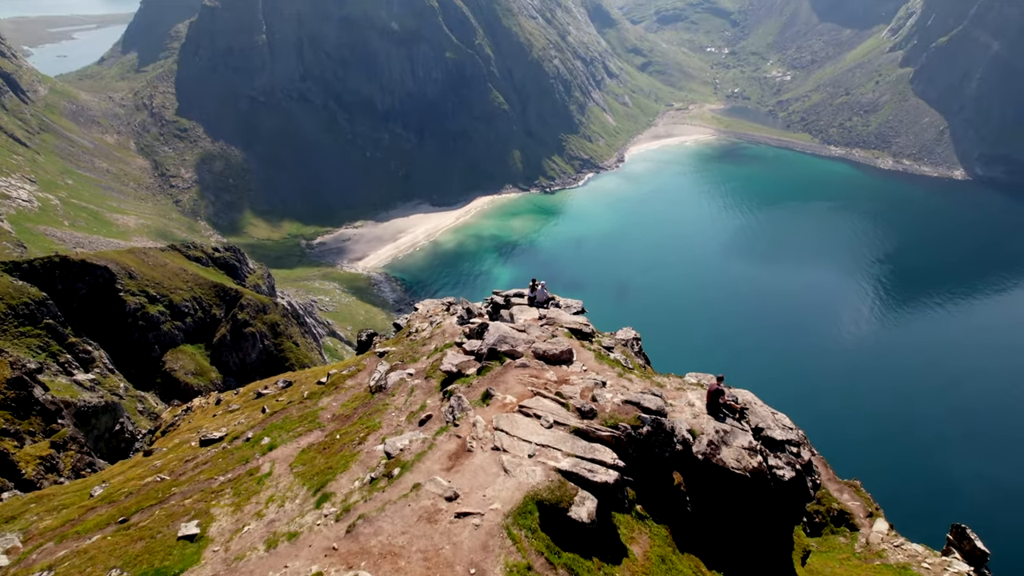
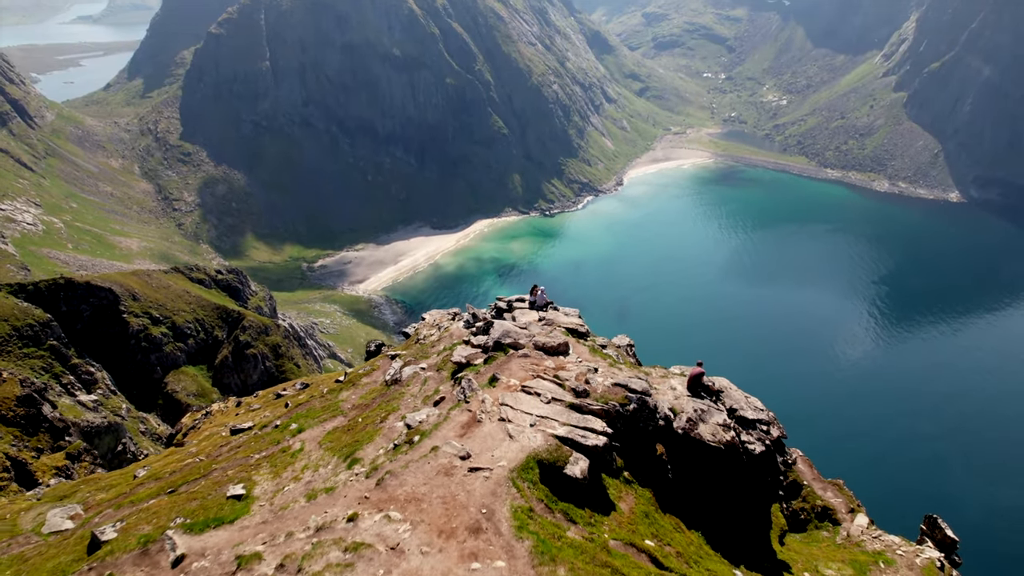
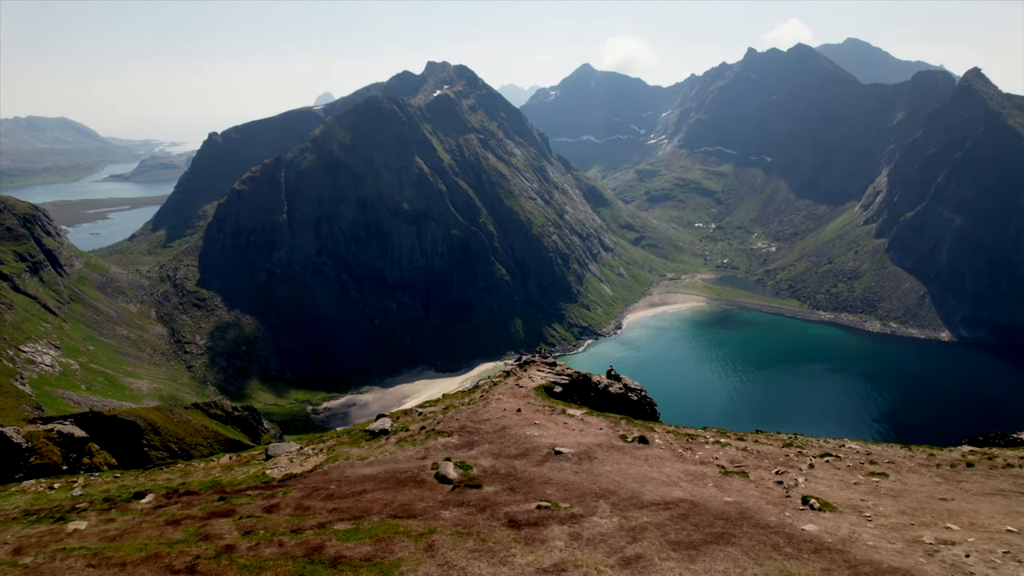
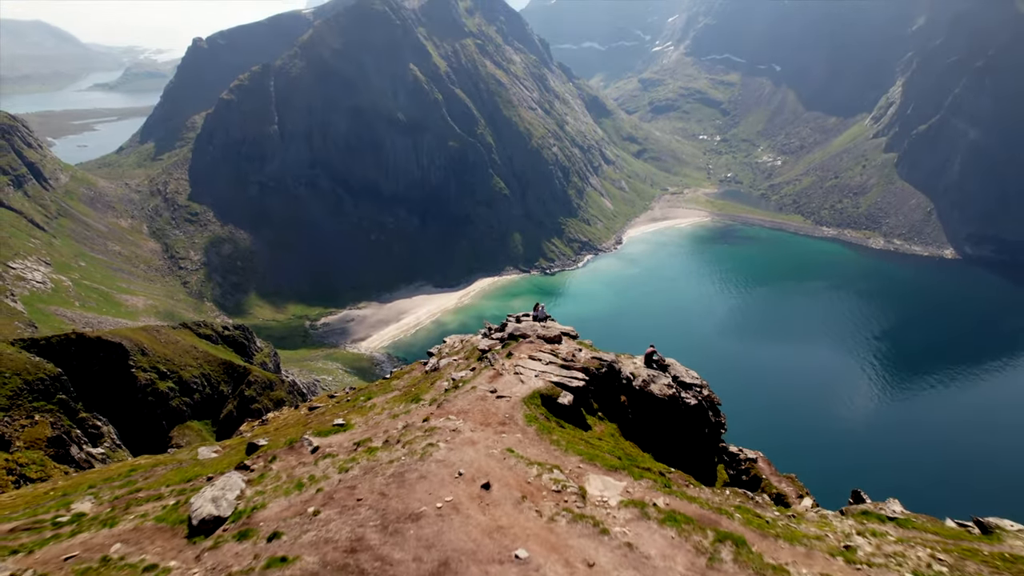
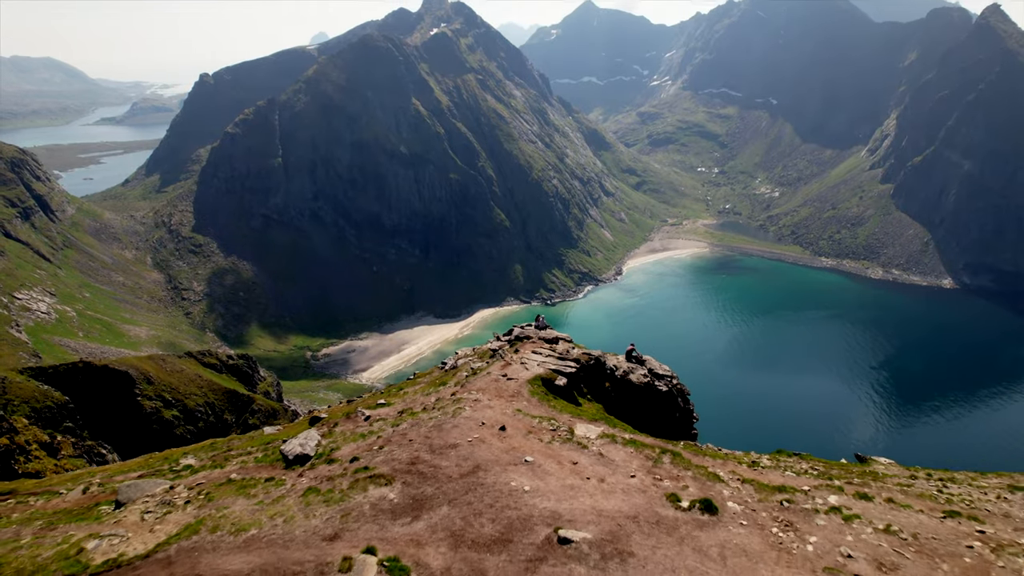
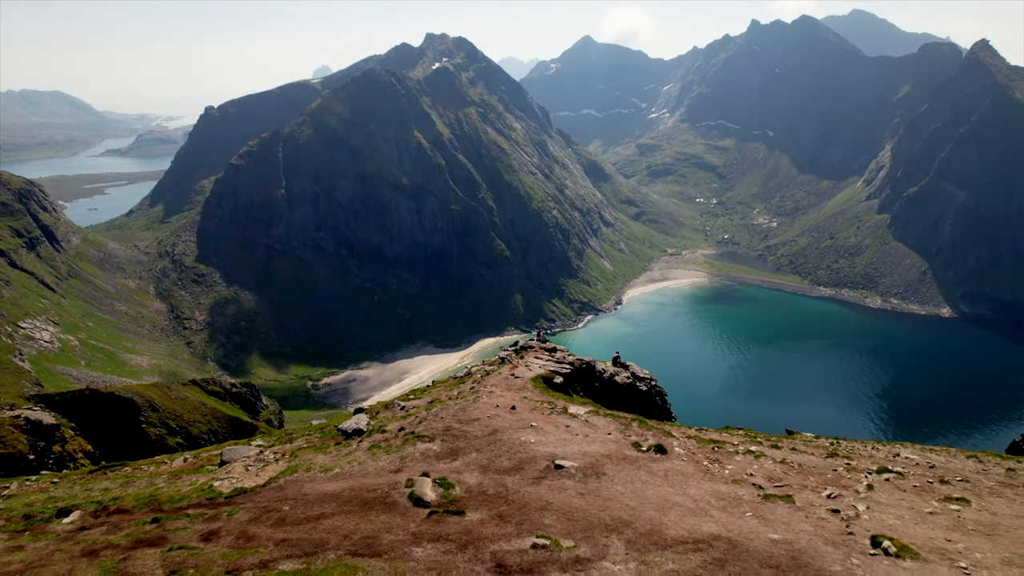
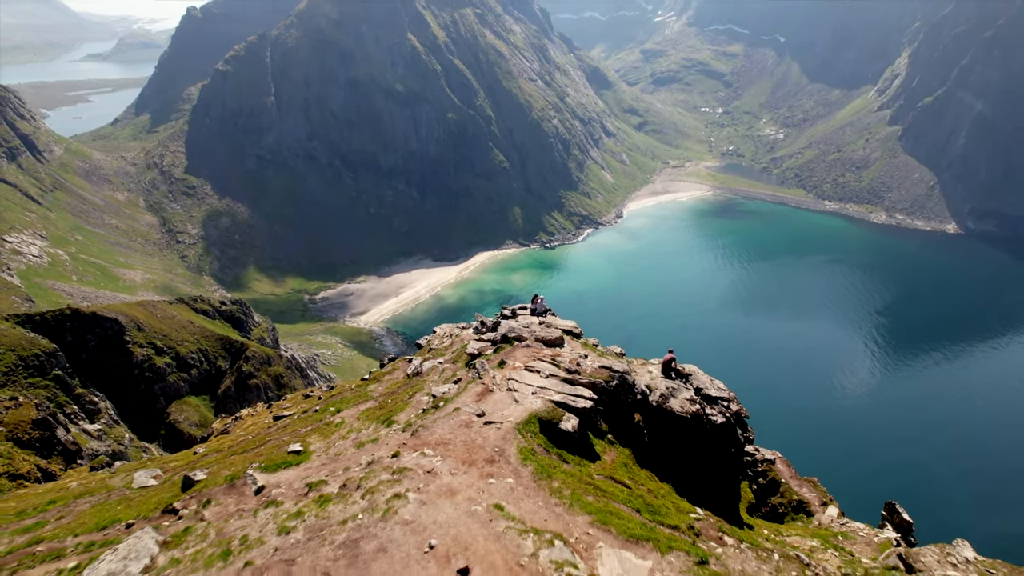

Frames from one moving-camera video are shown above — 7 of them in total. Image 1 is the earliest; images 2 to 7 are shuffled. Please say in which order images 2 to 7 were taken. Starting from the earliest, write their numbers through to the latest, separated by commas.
2, 7, 4, 5, 6, 3
